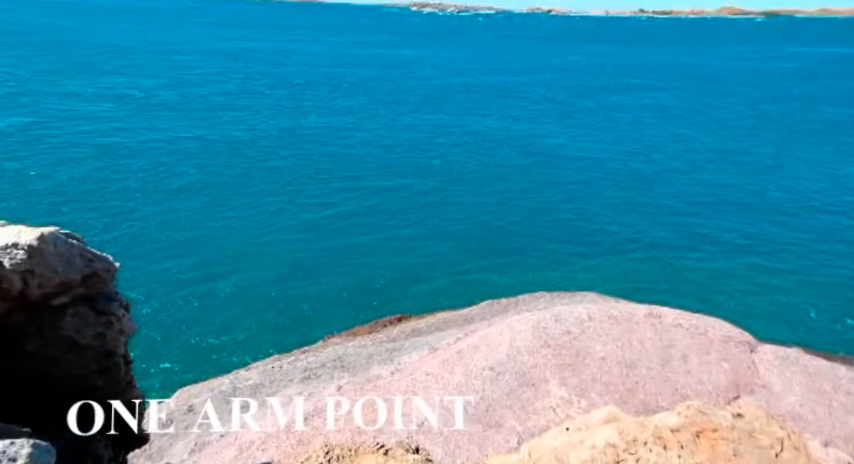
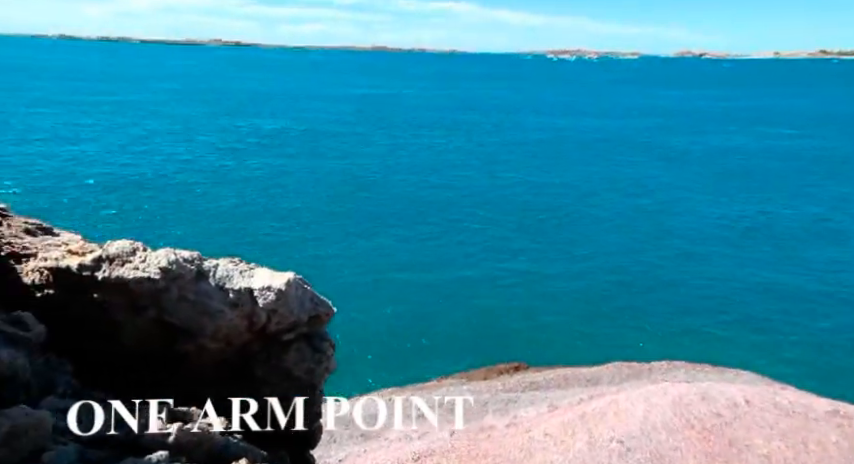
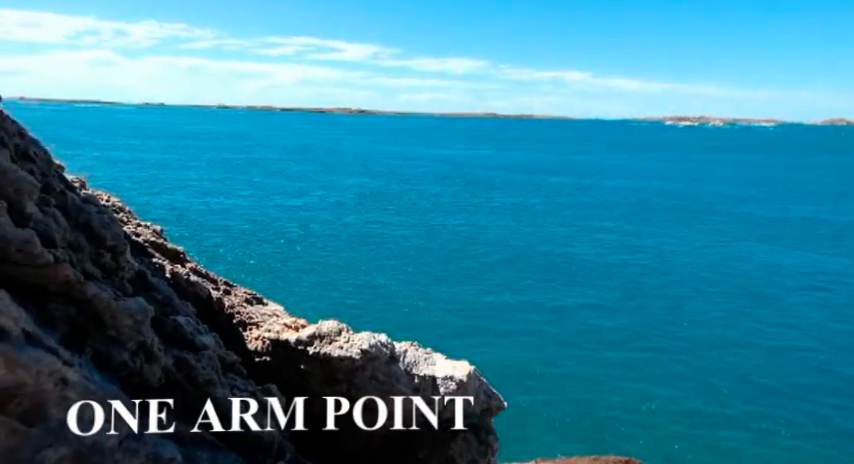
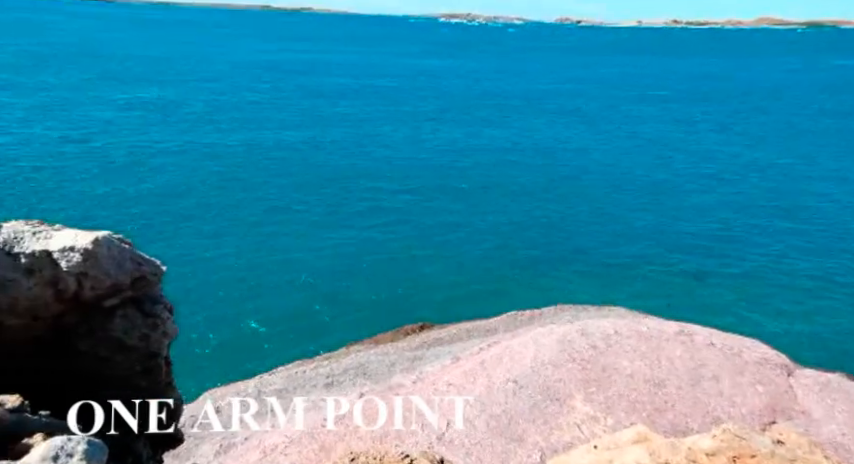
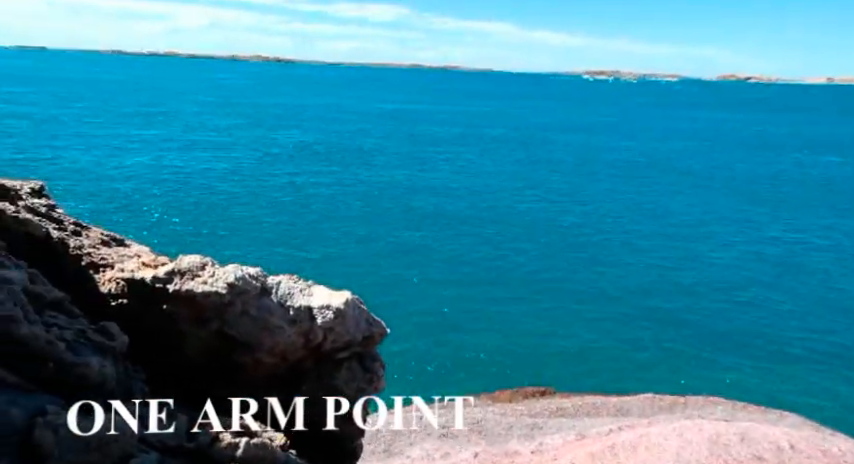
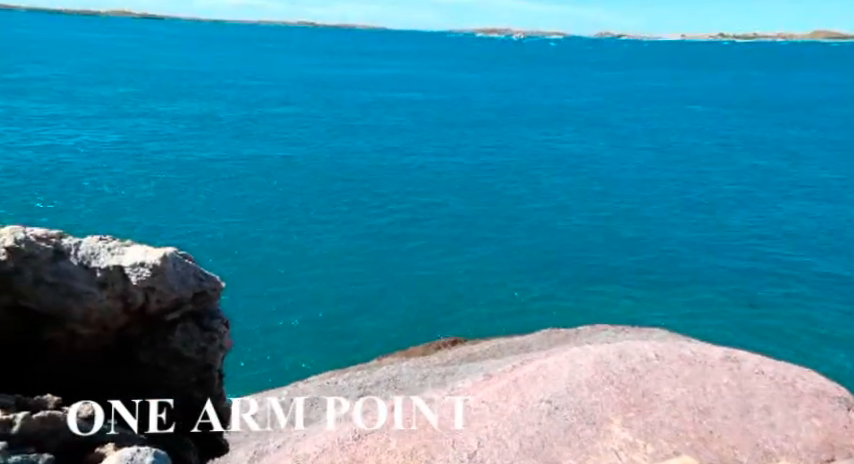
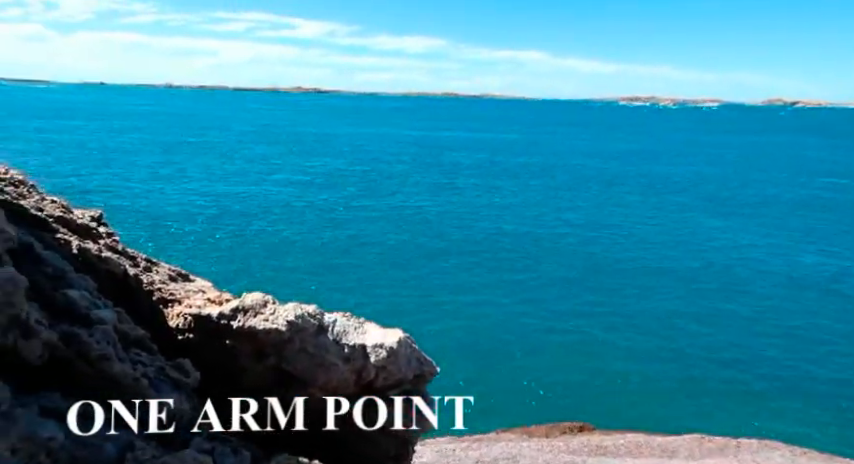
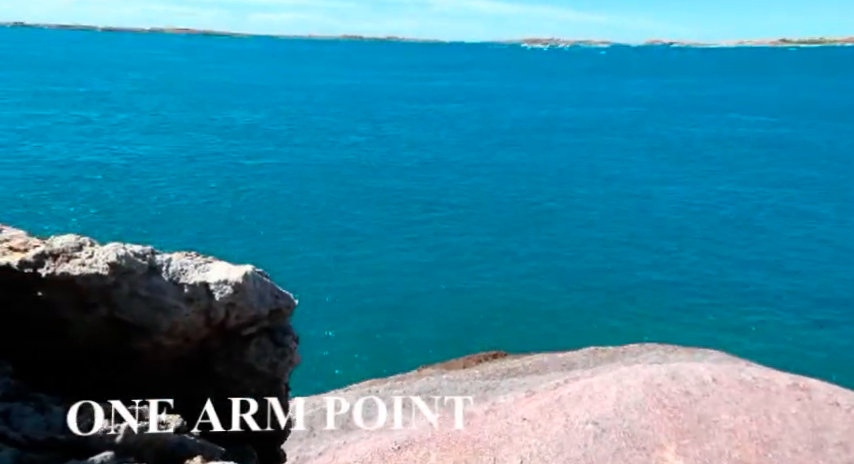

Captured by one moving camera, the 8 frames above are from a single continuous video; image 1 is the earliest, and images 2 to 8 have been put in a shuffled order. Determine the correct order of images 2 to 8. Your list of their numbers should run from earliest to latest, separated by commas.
4, 6, 8, 2, 5, 7, 3
